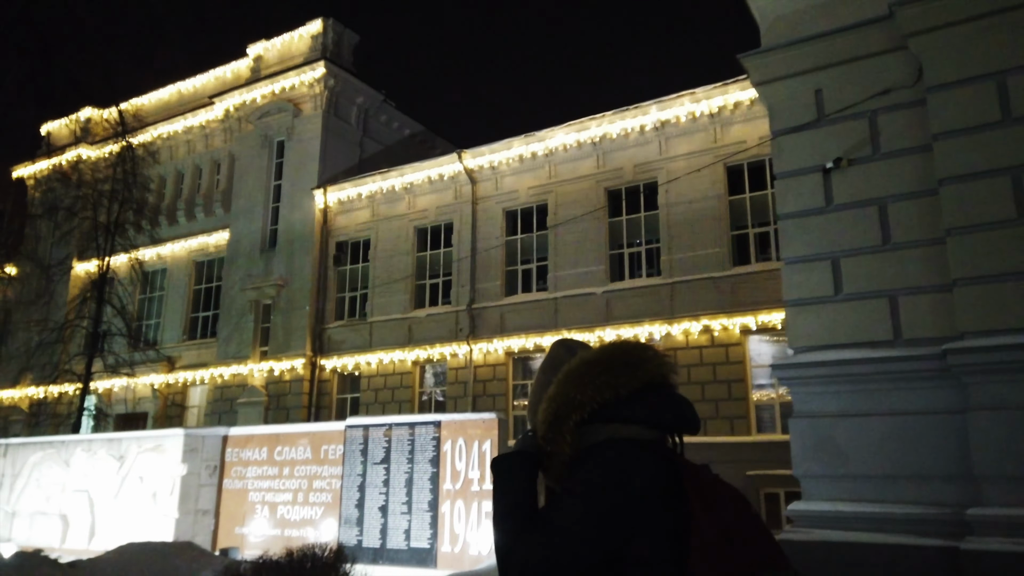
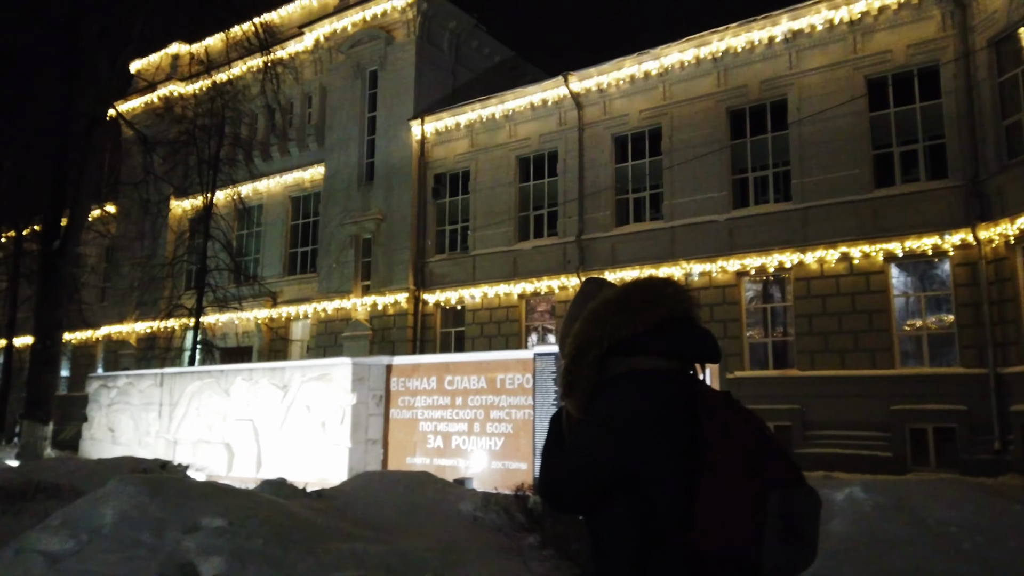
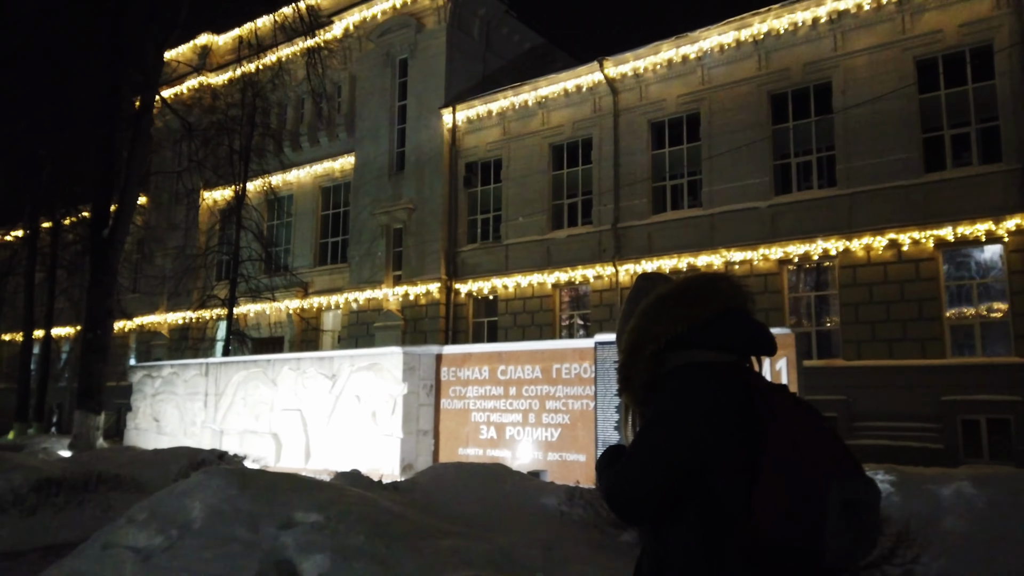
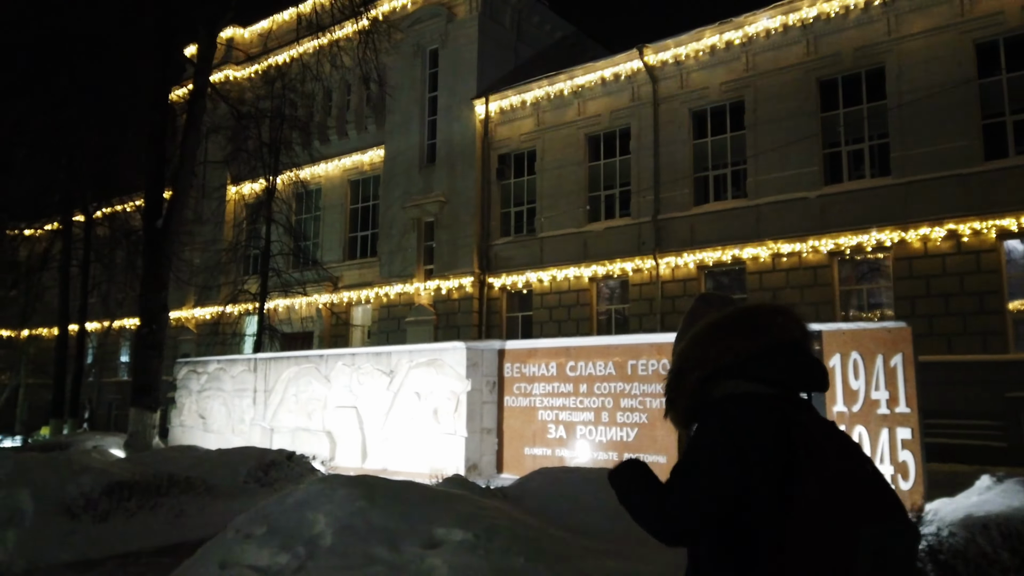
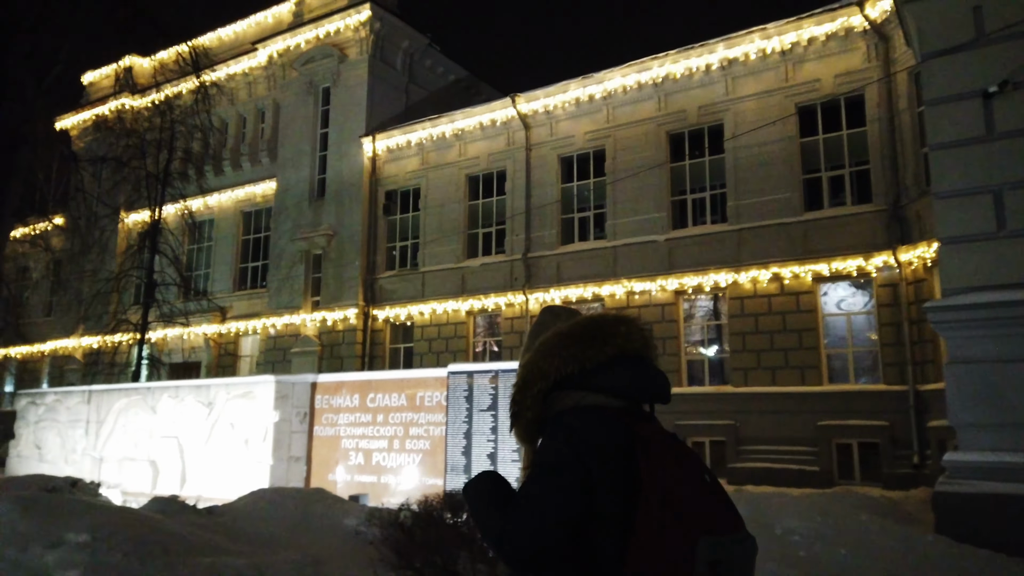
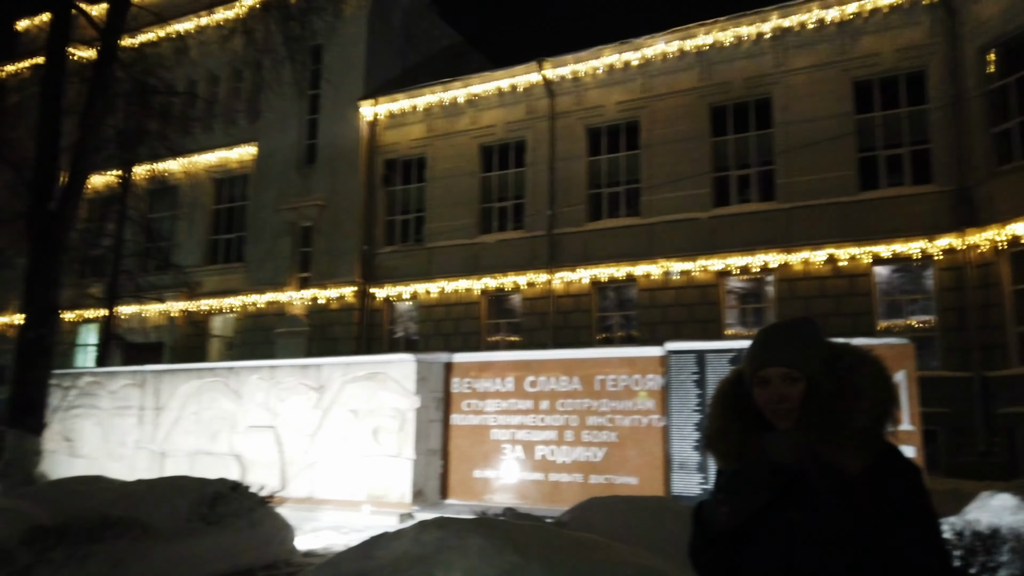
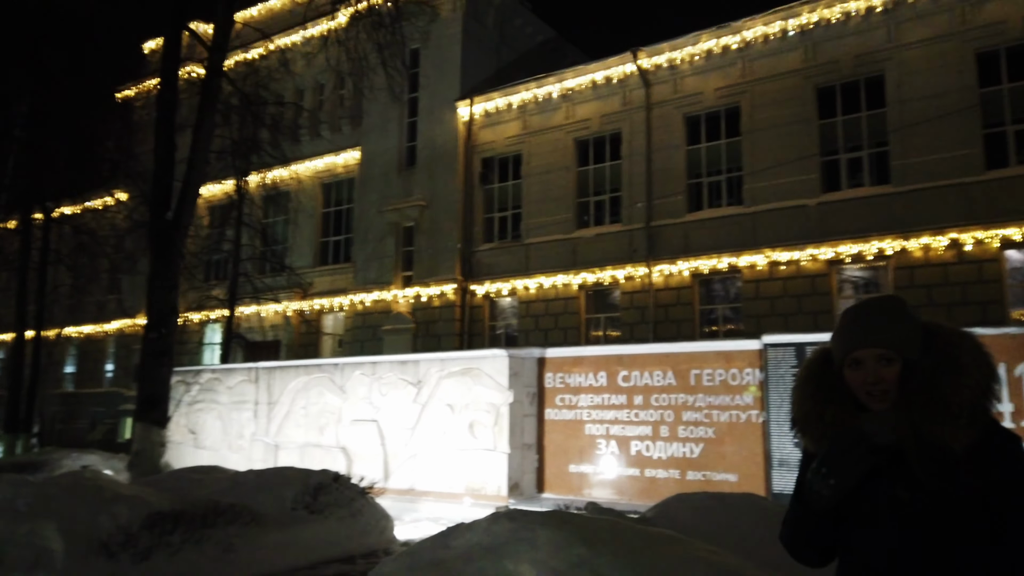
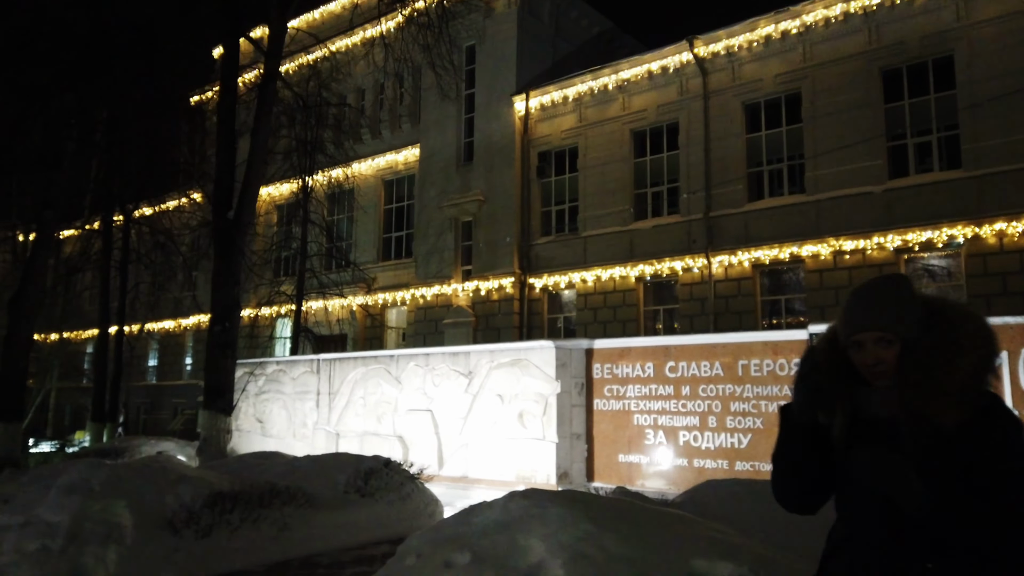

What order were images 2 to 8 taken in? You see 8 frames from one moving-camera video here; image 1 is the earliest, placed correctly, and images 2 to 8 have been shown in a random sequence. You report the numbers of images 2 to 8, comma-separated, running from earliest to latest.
5, 2, 3, 4, 8, 7, 6
